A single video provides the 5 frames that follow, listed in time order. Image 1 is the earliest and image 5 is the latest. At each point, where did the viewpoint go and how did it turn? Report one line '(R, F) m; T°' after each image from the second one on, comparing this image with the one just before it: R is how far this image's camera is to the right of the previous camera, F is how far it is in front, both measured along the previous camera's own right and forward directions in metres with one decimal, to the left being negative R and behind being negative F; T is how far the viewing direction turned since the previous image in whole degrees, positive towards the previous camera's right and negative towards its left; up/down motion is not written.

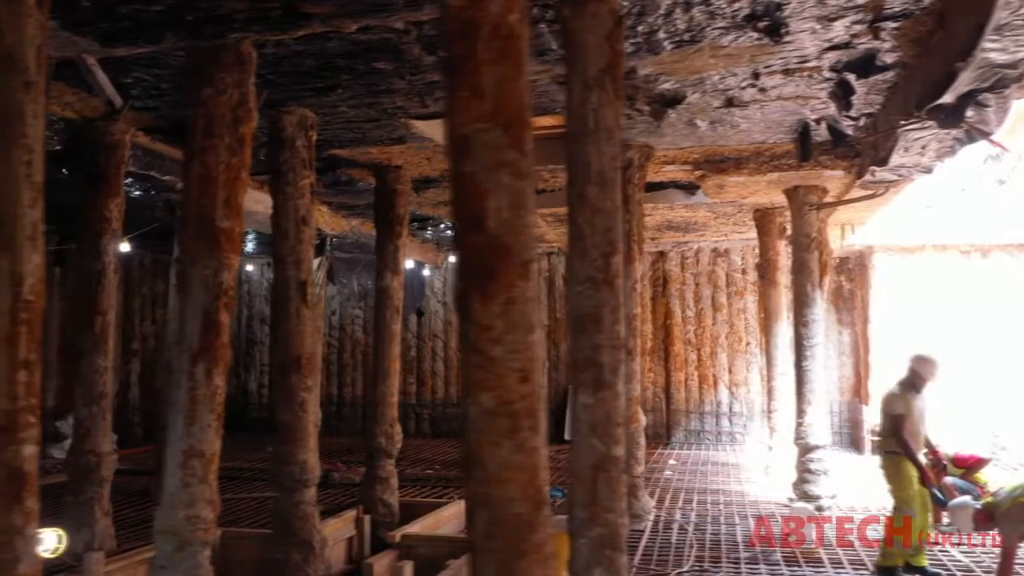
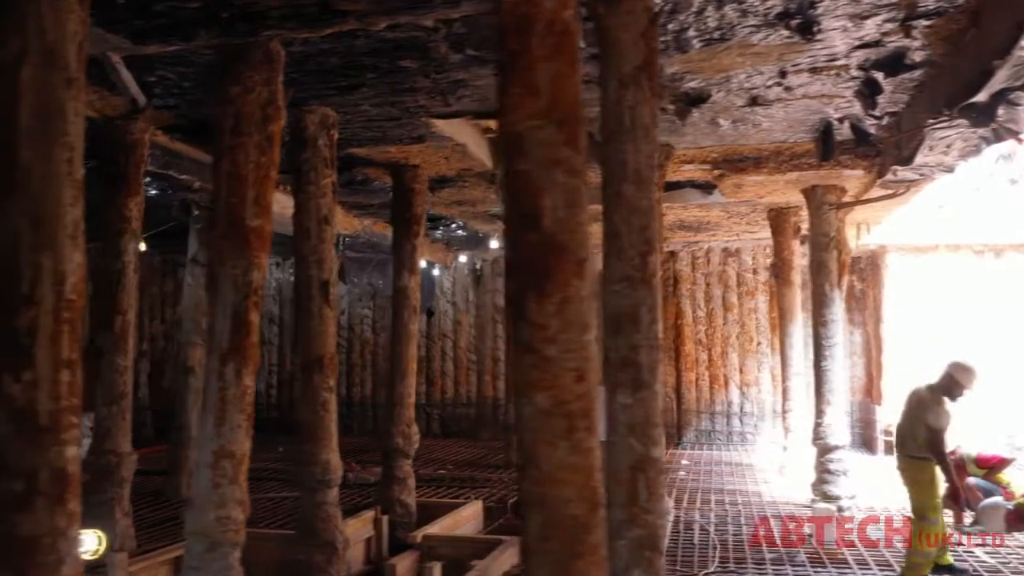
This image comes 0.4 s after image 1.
(-0.2, 0.0) m; 0°
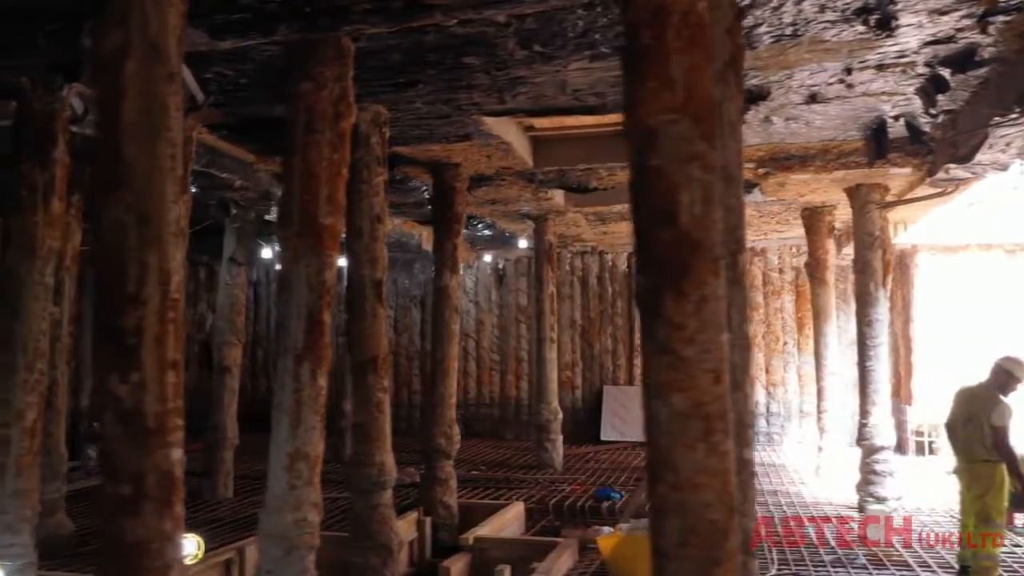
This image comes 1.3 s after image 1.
(-0.4, +0.1) m; 0°
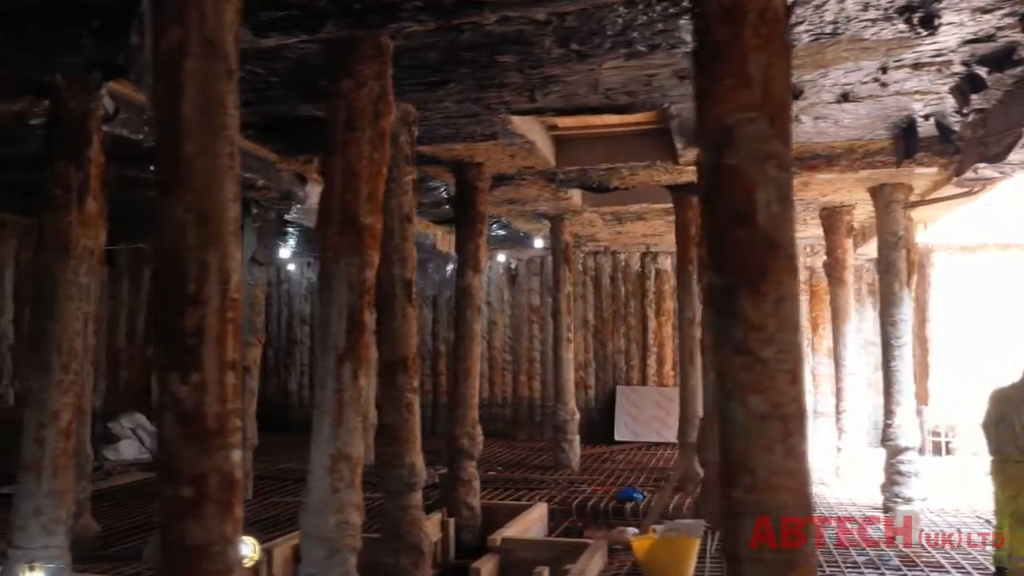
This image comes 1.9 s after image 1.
(-0.2, 0.0) m; 0°
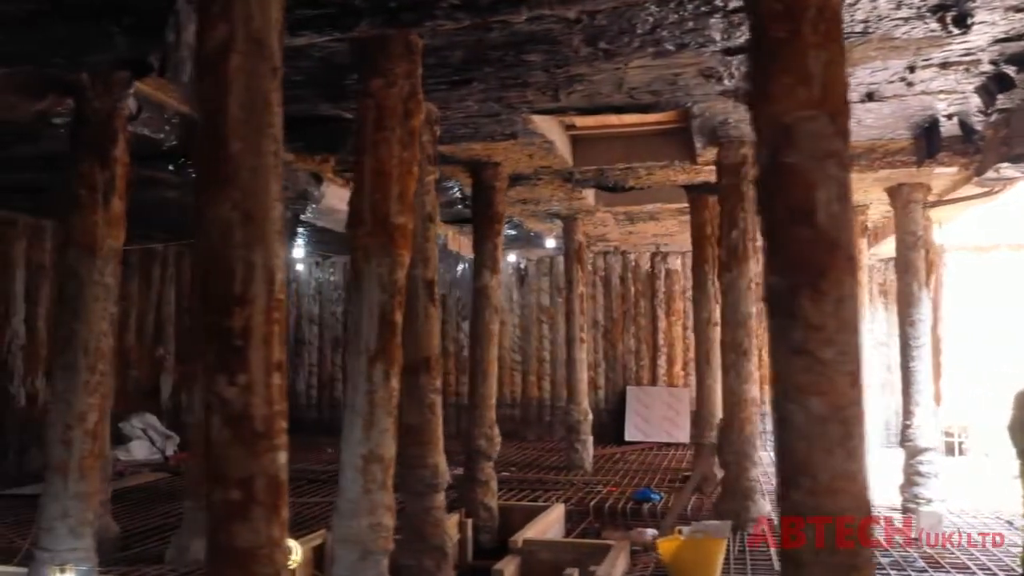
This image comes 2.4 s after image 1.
(-0.2, 0.0) m; 0°
